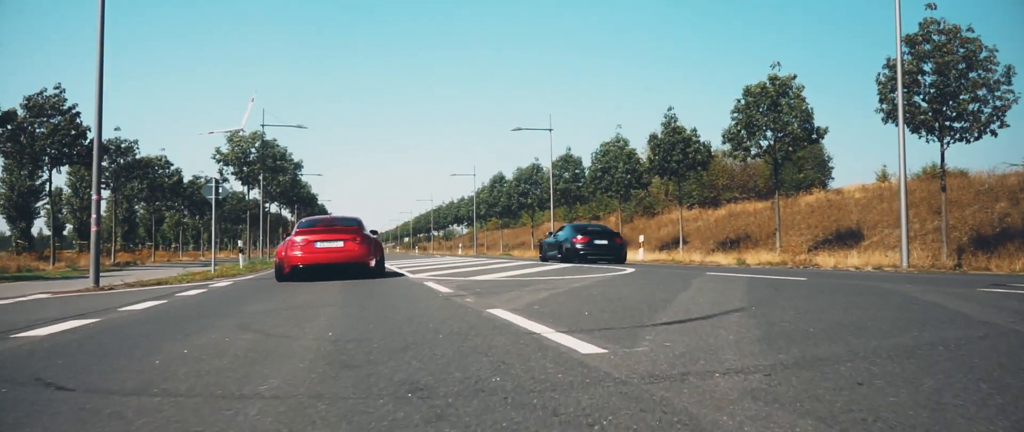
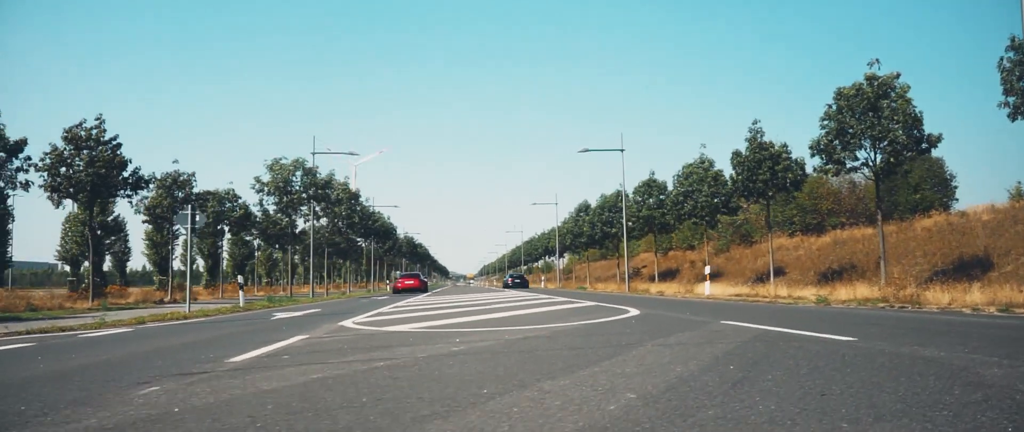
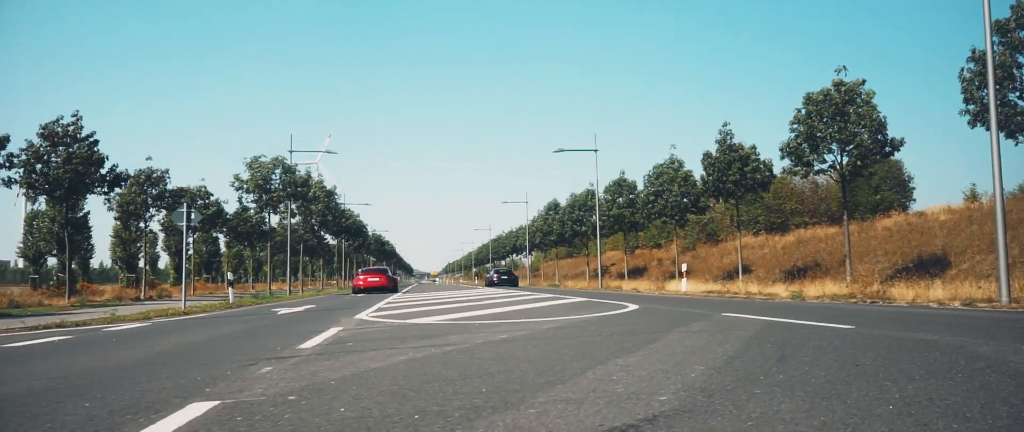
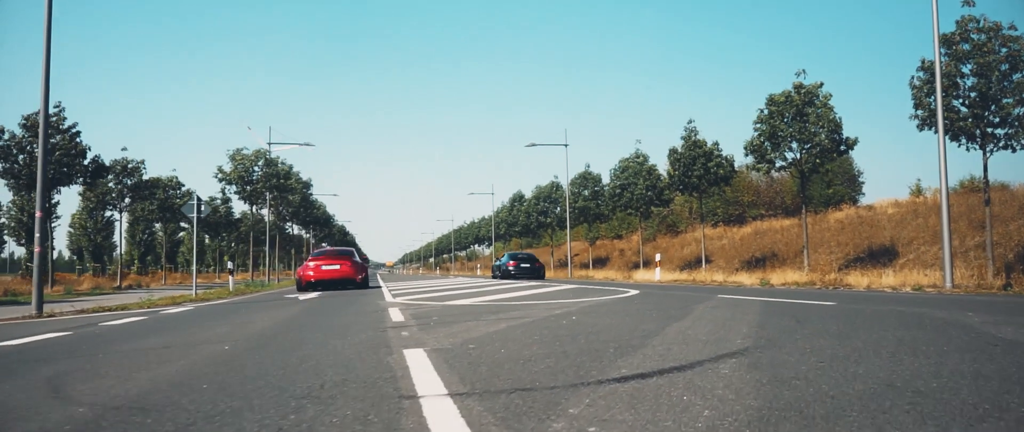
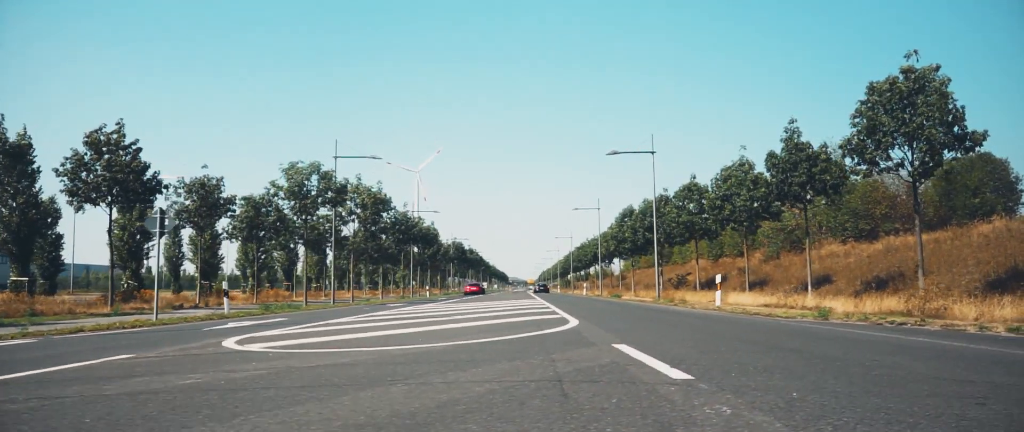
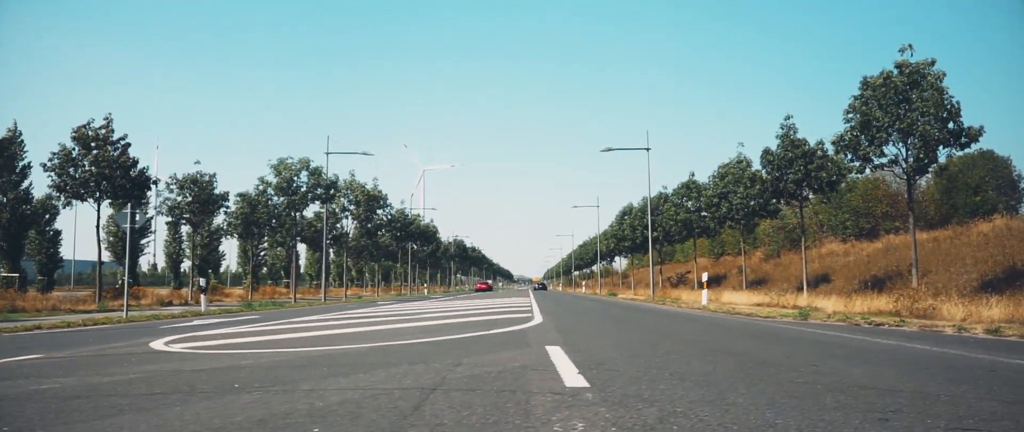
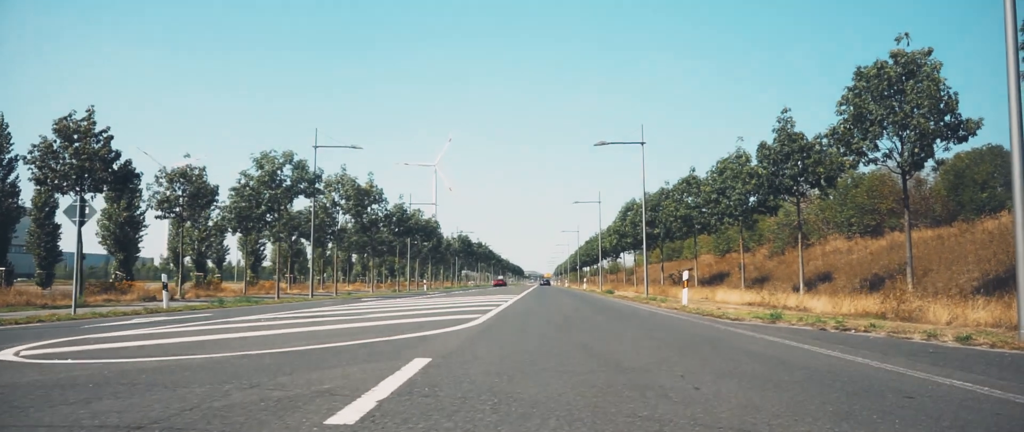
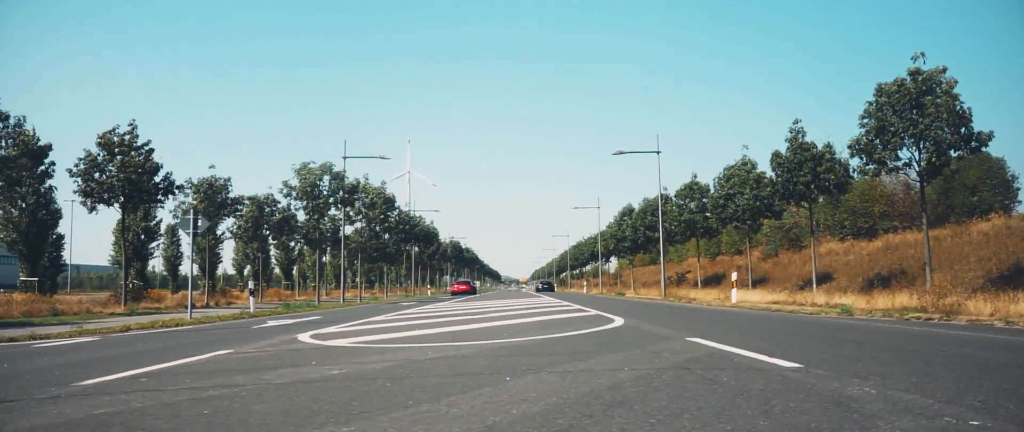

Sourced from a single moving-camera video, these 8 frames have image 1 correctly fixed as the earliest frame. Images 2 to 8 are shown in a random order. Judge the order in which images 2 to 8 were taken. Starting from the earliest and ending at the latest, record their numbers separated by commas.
4, 3, 2, 8, 5, 6, 7
